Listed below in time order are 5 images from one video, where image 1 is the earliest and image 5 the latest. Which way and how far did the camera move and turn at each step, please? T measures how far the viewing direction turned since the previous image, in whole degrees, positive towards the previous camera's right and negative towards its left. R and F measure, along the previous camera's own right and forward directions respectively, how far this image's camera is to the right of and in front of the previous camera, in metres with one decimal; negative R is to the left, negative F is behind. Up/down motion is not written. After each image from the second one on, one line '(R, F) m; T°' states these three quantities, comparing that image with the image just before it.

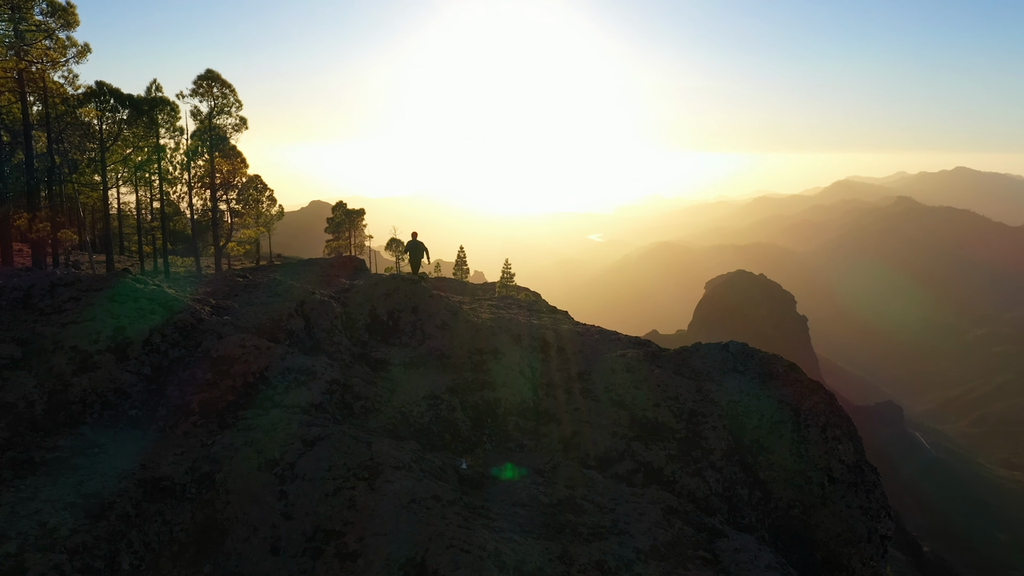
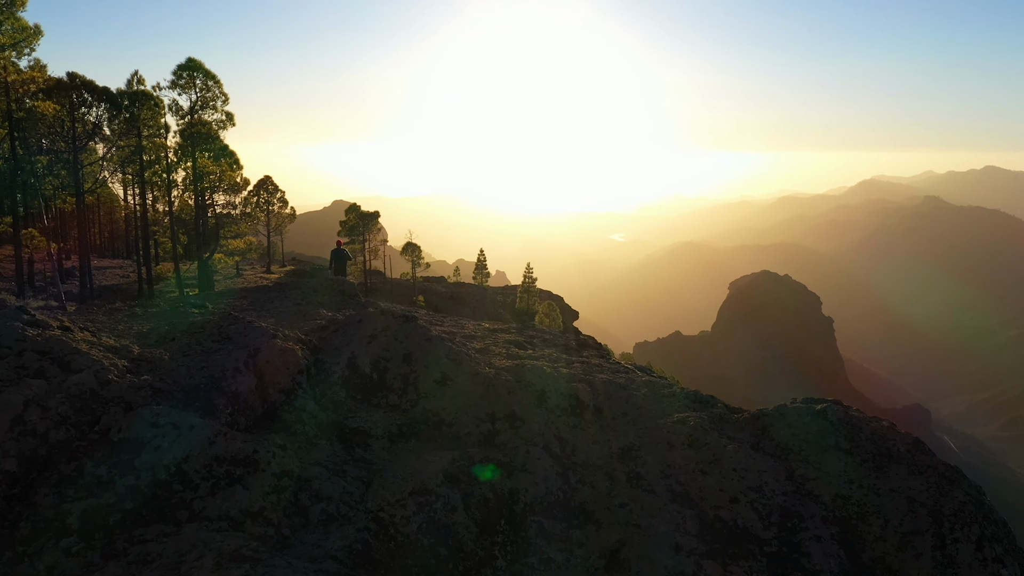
(-0.1, +4.8) m; -2°
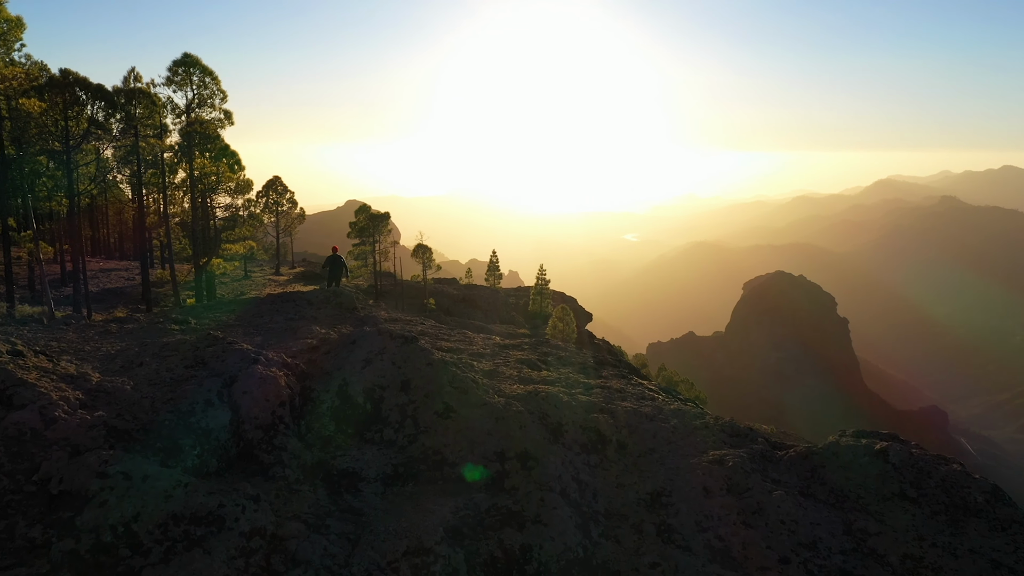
(0.0, +1.8) m; -1°
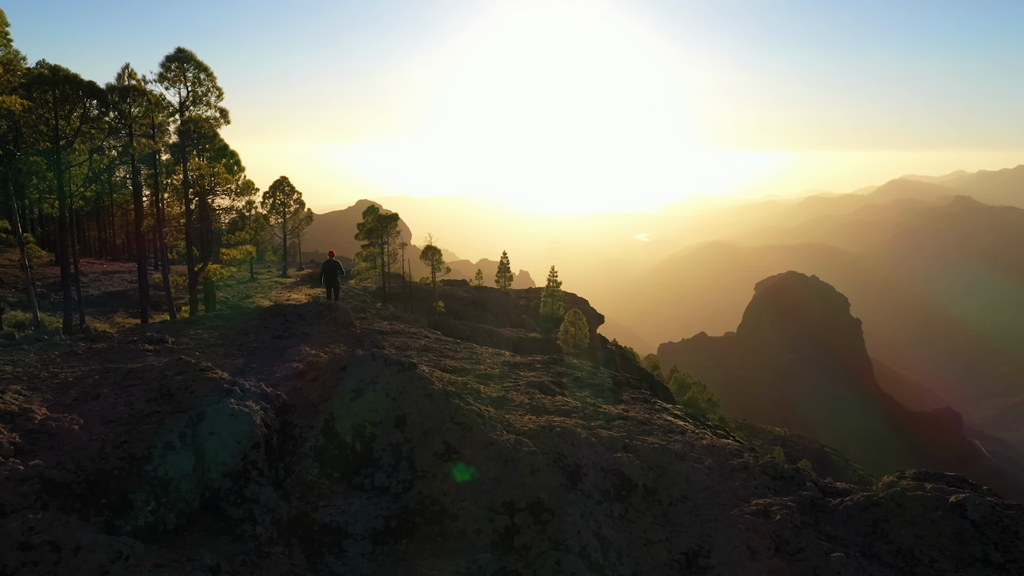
(0.0, +1.8) m; -1°
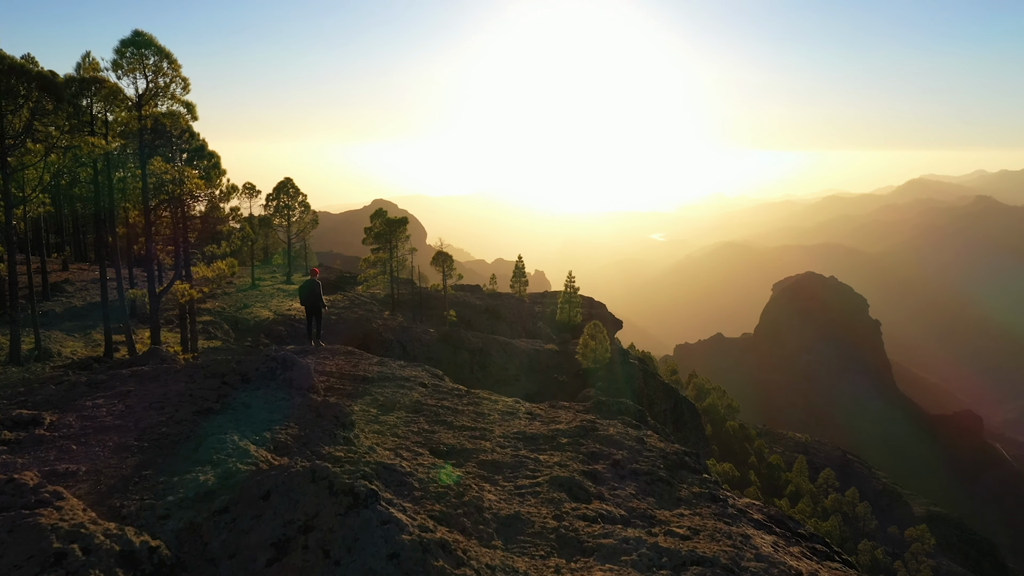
(-0.1, +4.6) m; -2°
